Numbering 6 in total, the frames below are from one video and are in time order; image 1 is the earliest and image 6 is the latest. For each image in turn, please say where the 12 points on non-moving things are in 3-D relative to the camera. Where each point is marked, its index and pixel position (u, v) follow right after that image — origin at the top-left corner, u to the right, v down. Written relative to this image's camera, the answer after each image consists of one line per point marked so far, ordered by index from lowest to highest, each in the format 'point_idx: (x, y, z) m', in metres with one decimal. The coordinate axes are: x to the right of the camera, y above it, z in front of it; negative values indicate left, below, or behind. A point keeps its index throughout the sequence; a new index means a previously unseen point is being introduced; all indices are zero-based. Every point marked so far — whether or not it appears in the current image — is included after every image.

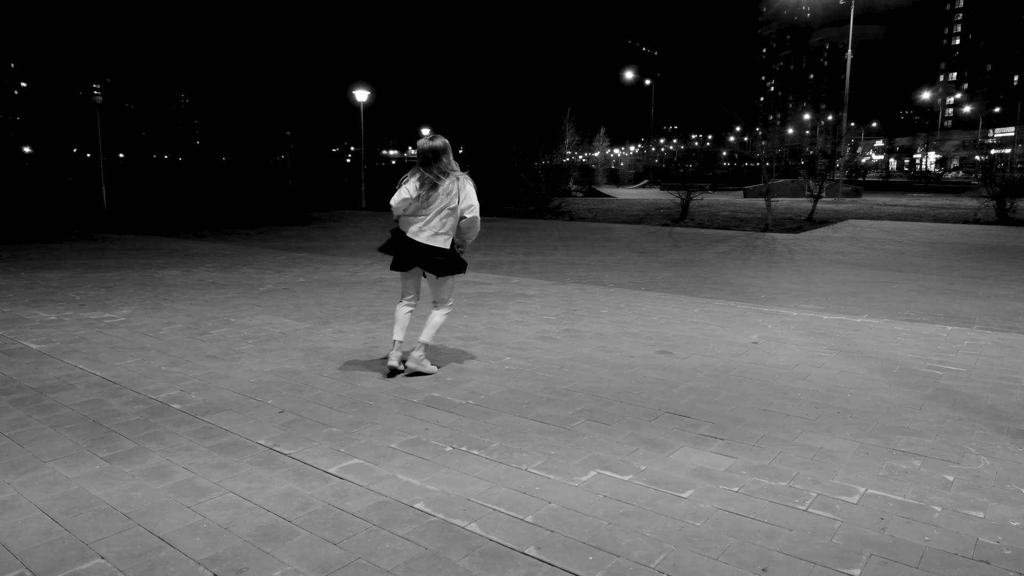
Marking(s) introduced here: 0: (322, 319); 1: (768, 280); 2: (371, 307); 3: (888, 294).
0: (-2.1, -0.4, +7.9) m
1: (+3.9, +0.1, +10.9) m
2: (-1.6, -0.2, +8.6) m
3: (+5.0, -0.1, +9.5) m
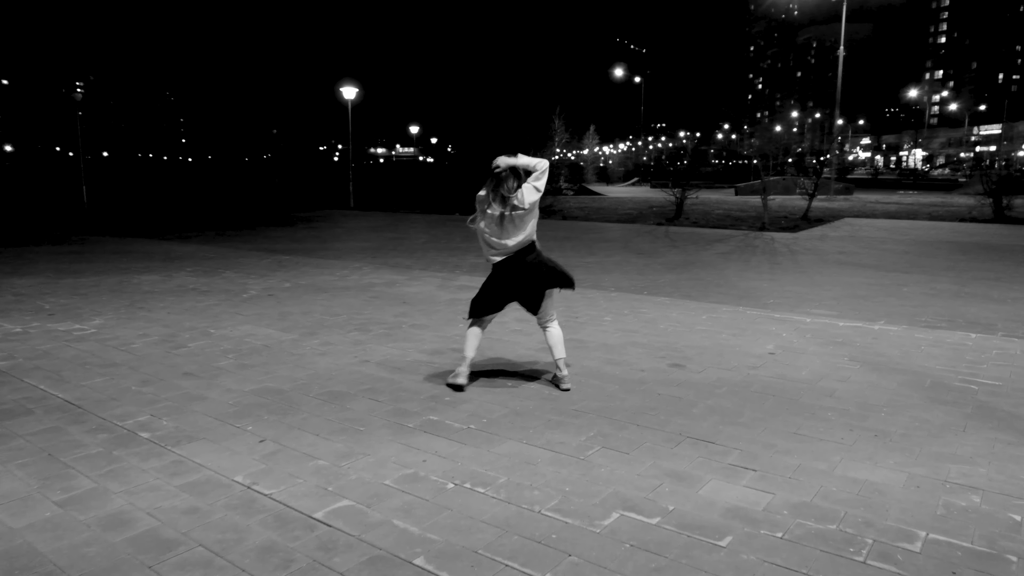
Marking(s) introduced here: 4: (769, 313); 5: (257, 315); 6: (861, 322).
0: (-2.1, -0.4, +7.4) m
1: (+3.8, +0.1, +10.5) m
2: (-1.7, -0.3, +8.1) m
3: (+4.9, -0.1, +9.1) m
4: (+2.9, -0.3, +8.1) m
5: (-2.9, -0.3, +8.2) m
6: (+3.7, -0.4, +7.6) m
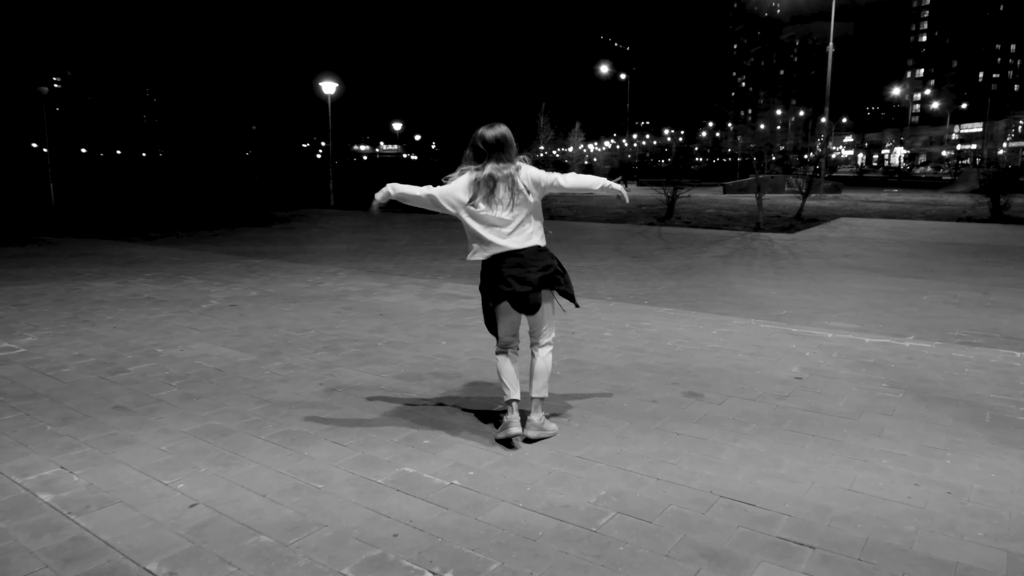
0: (-2.2, -0.6, +6.5) m
1: (+3.6, 0.0, +9.7) m
2: (-1.8, -0.4, +7.2) m
3: (+4.8, -0.2, +8.4) m
4: (+2.8, -0.4, +7.3) m
5: (-3.0, -0.4, +7.3) m
6: (+3.6, -0.5, +6.8) m
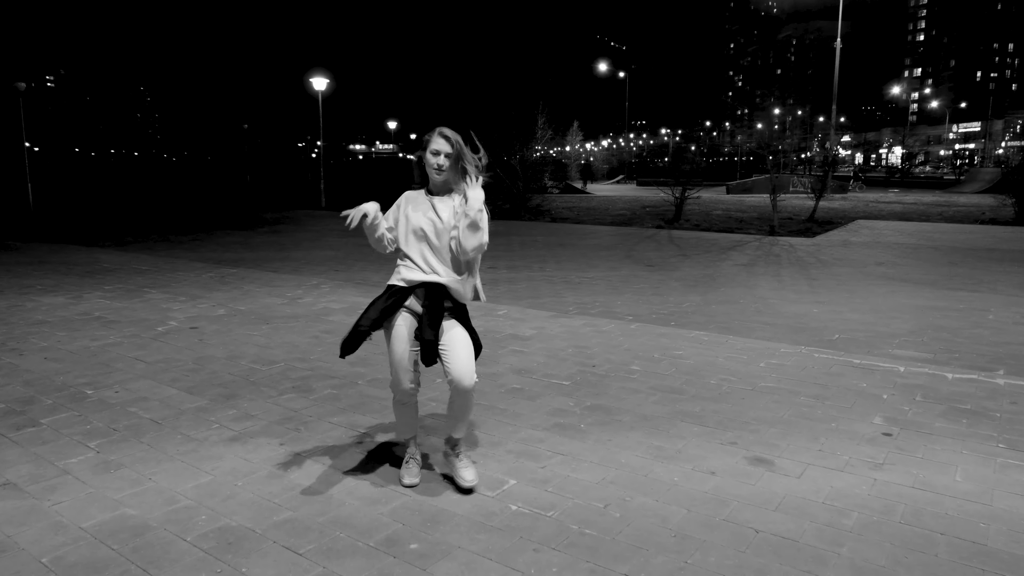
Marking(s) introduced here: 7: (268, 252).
0: (-2.1, -0.8, +5.4) m
1: (+3.7, -0.2, +8.6) m
2: (-1.7, -0.6, +6.0) m
3: (+4.9, -0.4, +7.2) m
4: (+2.9, -0.6, +6.1) m
5: (-3.0, -0.6, +6.1) m
6: (+3.7, -0.7, +5.7) m
7: (-4.7, +0.7, +13.9) m
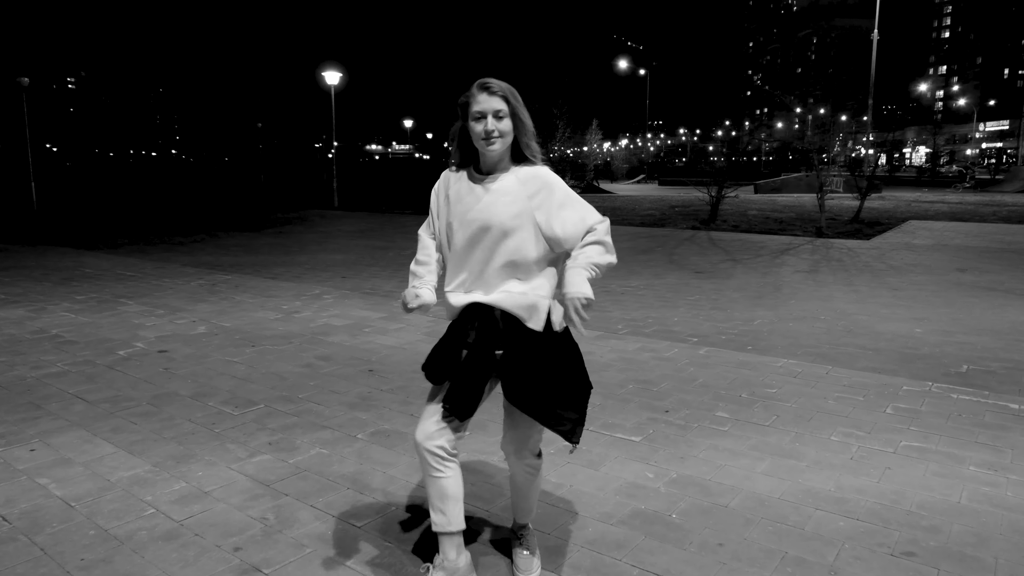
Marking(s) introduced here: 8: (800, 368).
0: (-1.8, -0.9, +4.0) m
1: (+4.1, -0.3, +7.1) m
2: (-1.4, -0.8, +4.7) m
3: (+5.2, -0.6, +5.7) m
4: (+3.2, -0.7, +4.7) m
5: (-2.7, -0.7, +4.8) m
6: (+4.0, -0.8, +4.2) m
7: (-4.3, +0.6, +12.6) m
8: (+2.2, -0.6, +5.4) m
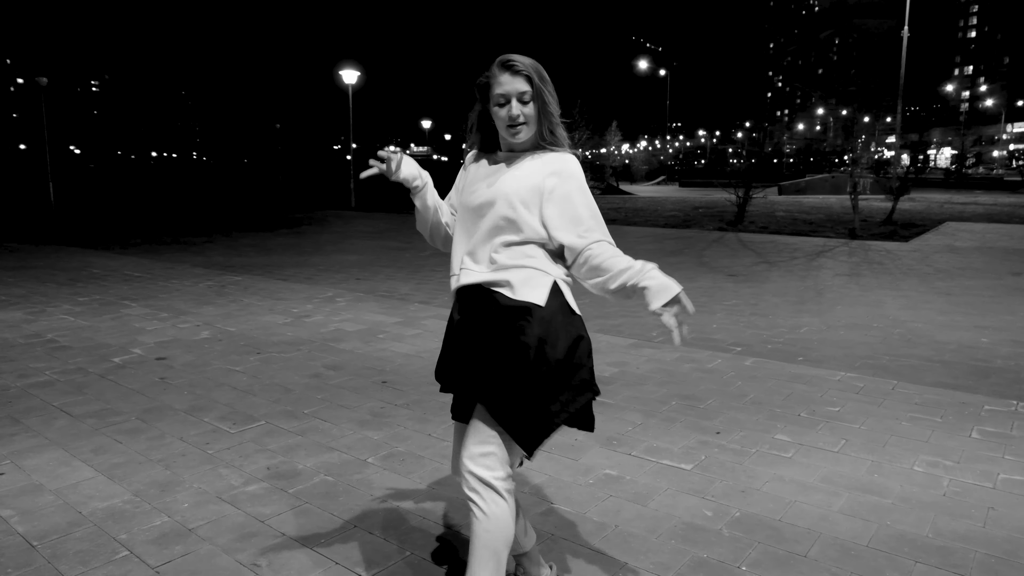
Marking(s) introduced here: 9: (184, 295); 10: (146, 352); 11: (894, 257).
0: (-1.7, -0.9, +3.5) m
1: (+4.3, -0.4, +6.5) m
2: (-1.2, -0.8, +4.2) m
3: (+5.4, -0.6, +5.1) m
4: (+3.3, -0.8, +4.1) m
5: (-2.5, -0.8, +4.3) m
6: (+4.1, -0.8, +3.6) m
7: (-3.9, +0.5, +12.2) m
8: (+2.4, -0.6, +4.9) m
9: (-3.8, -0.1, +8.4) m
10: (-2.9, -0.5, +5.7) m
11: (+6.4, +0.5, +11.8) m
